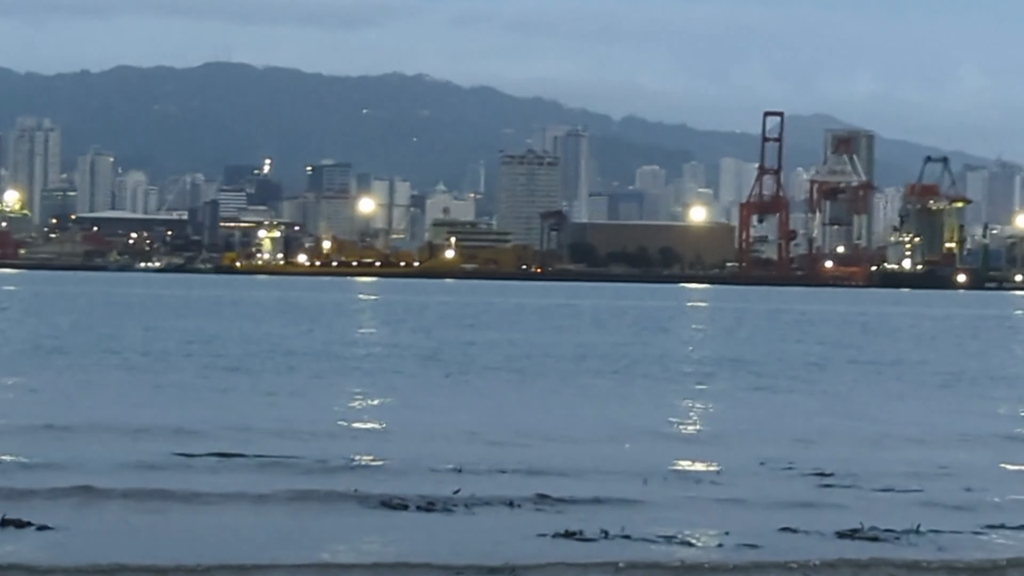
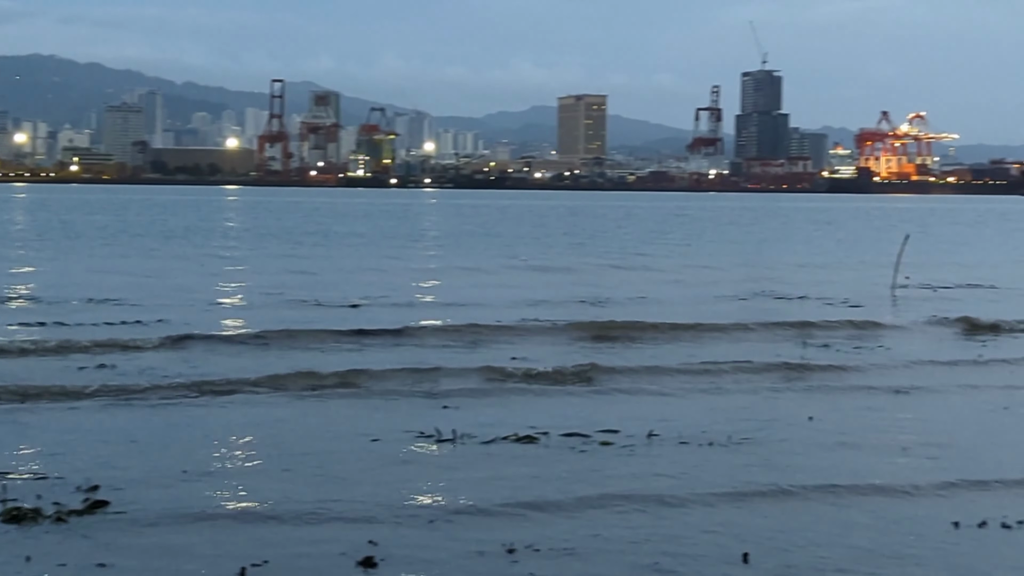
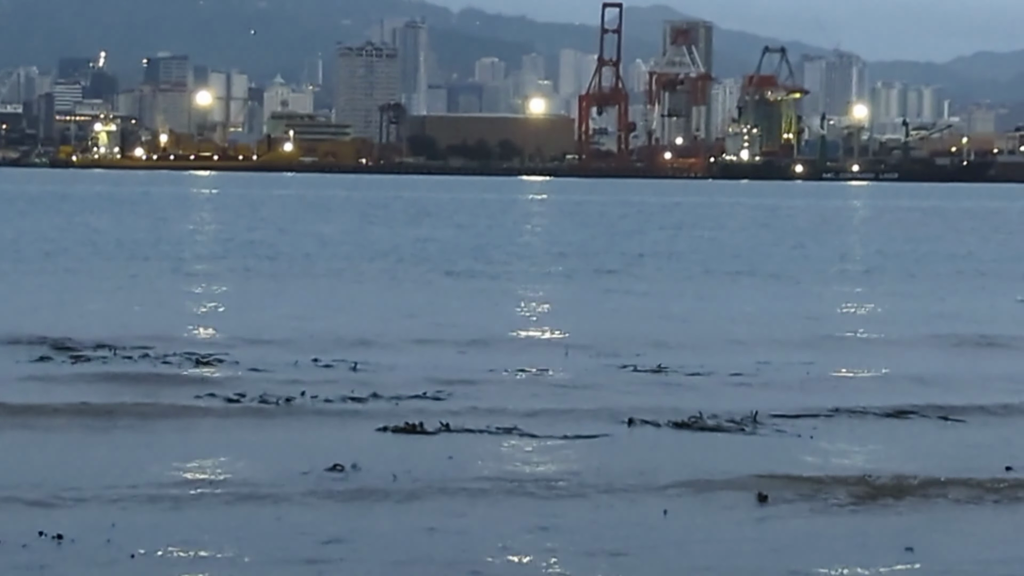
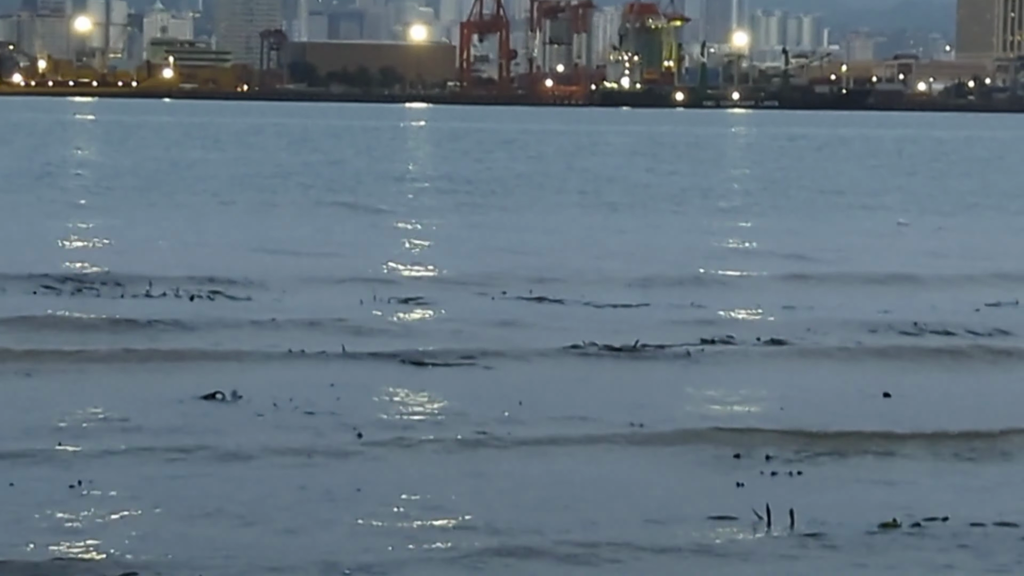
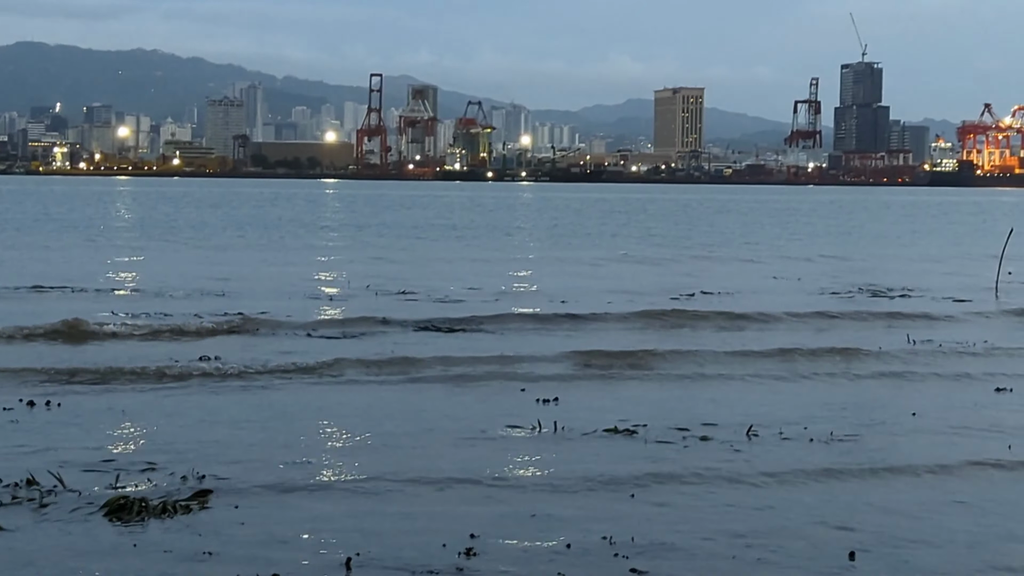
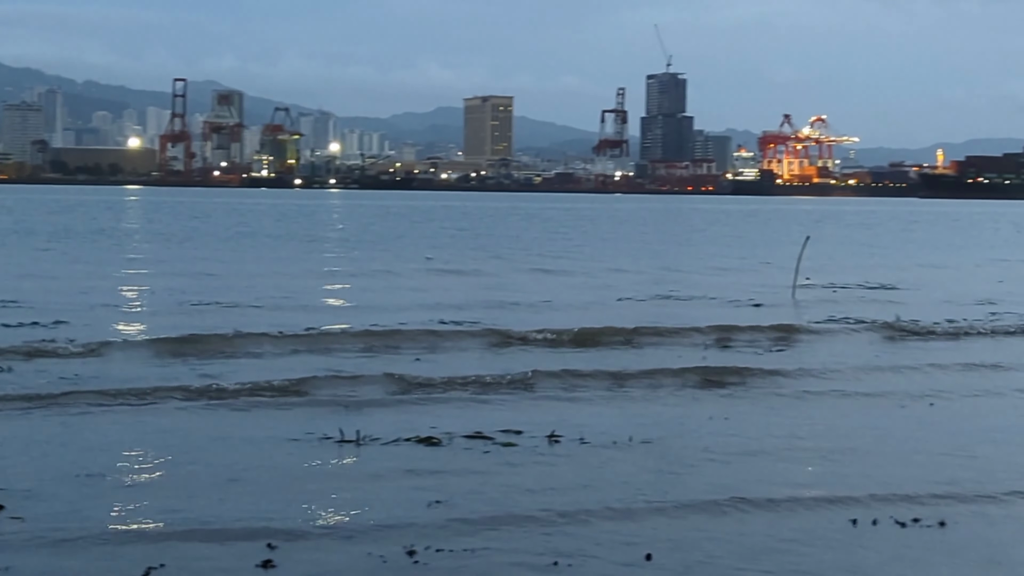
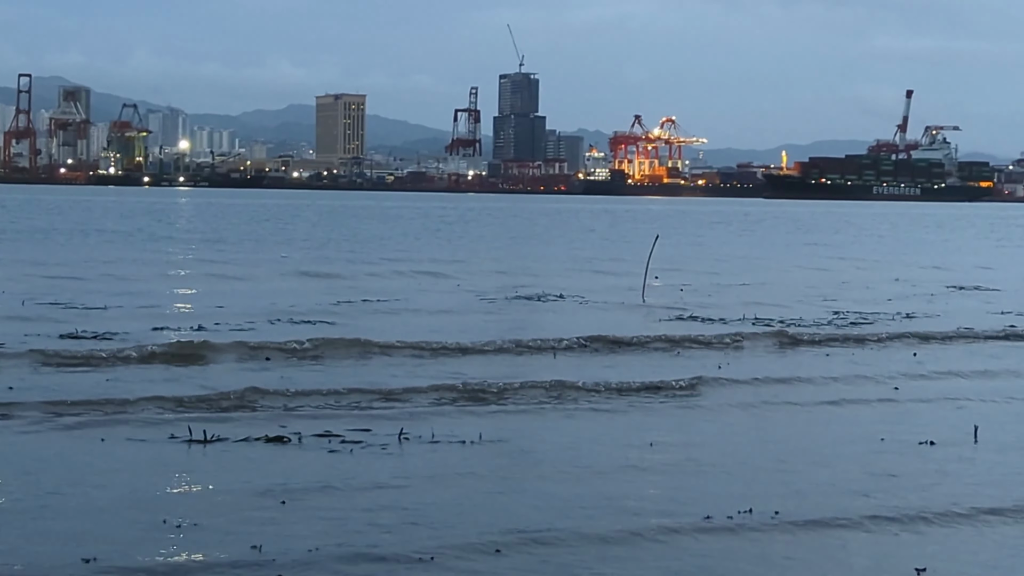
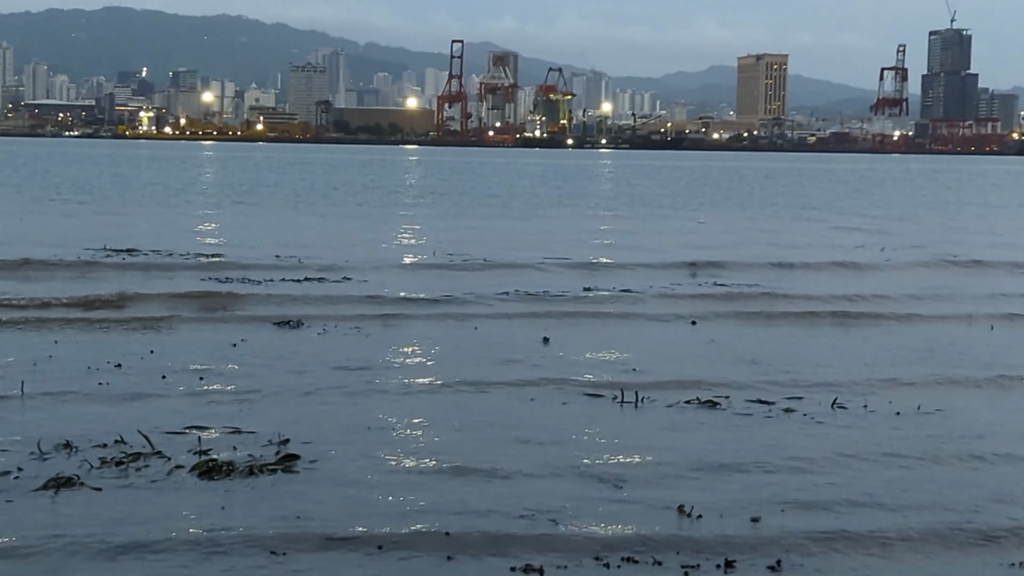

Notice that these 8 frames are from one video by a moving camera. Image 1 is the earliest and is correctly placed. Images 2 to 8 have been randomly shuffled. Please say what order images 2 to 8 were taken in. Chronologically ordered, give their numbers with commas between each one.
3, 4, 8, 5, 2, 6, 7
